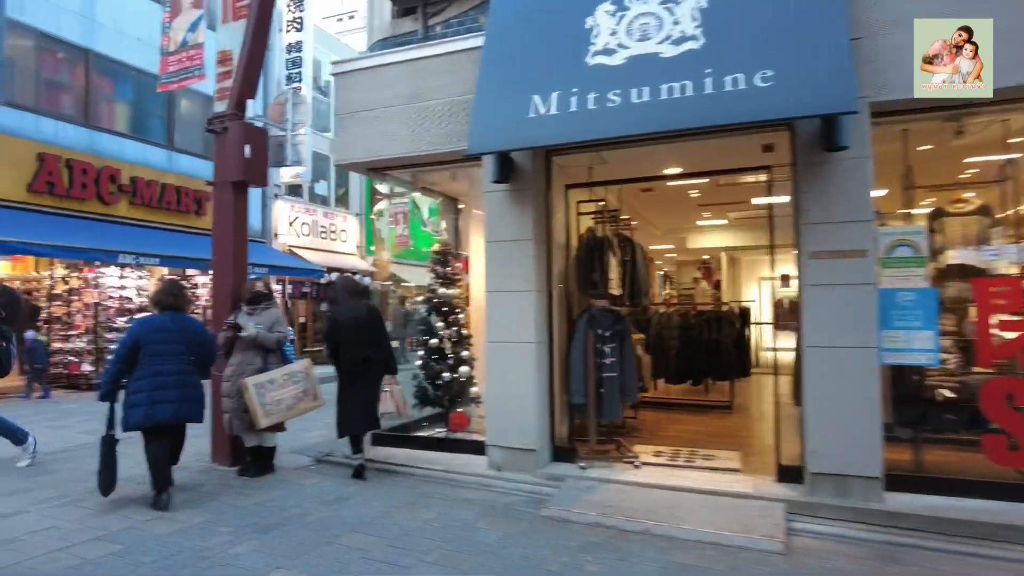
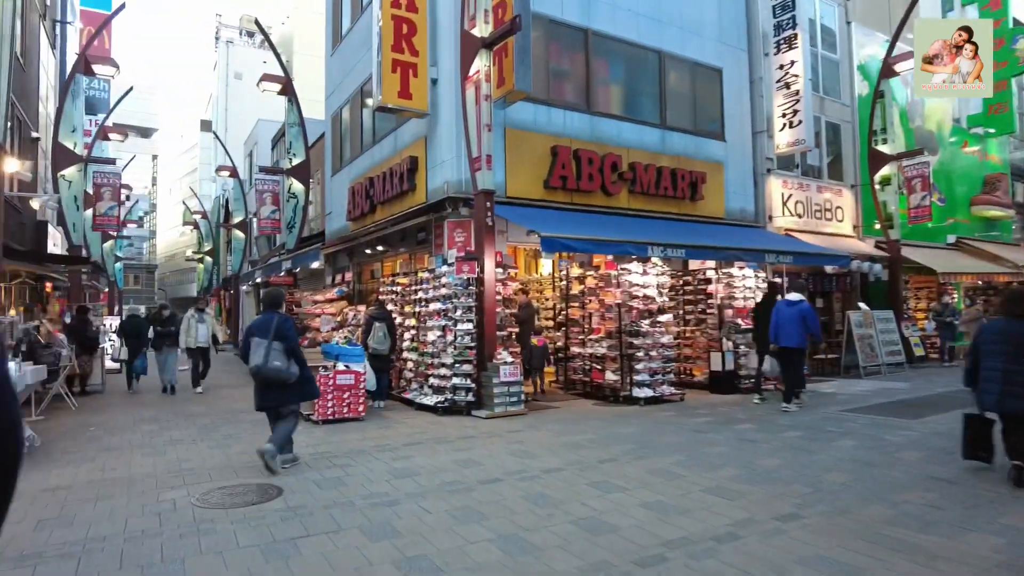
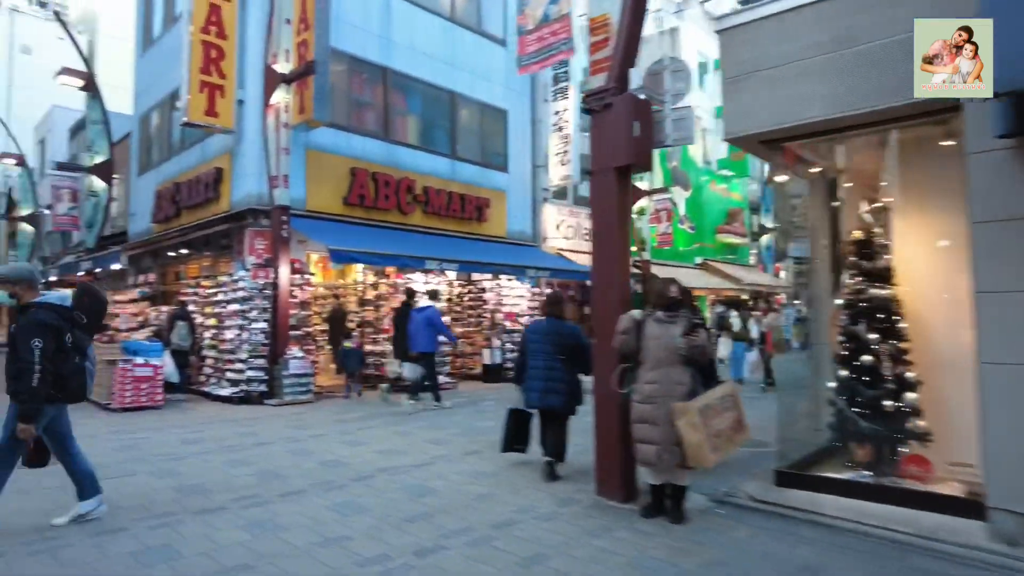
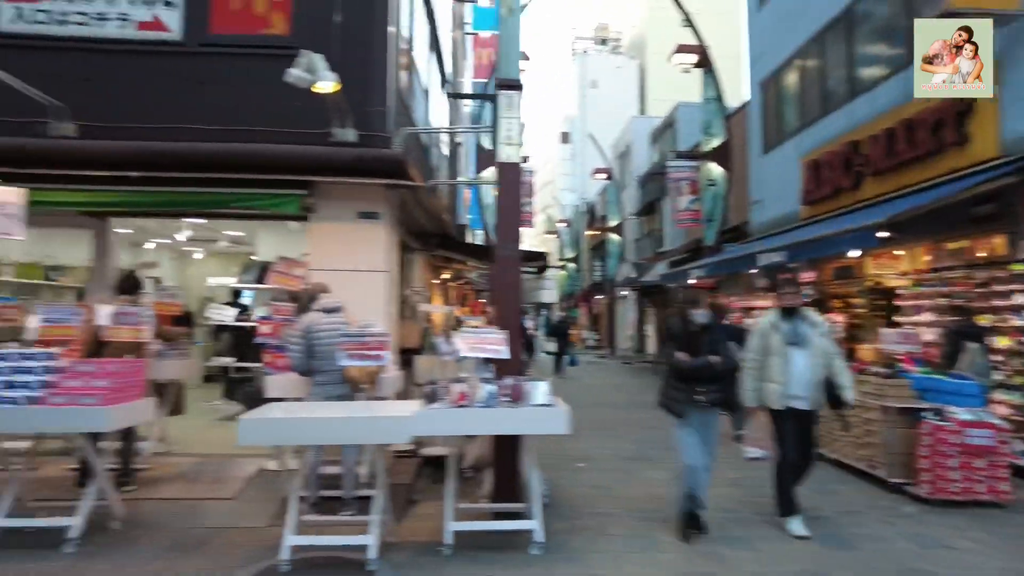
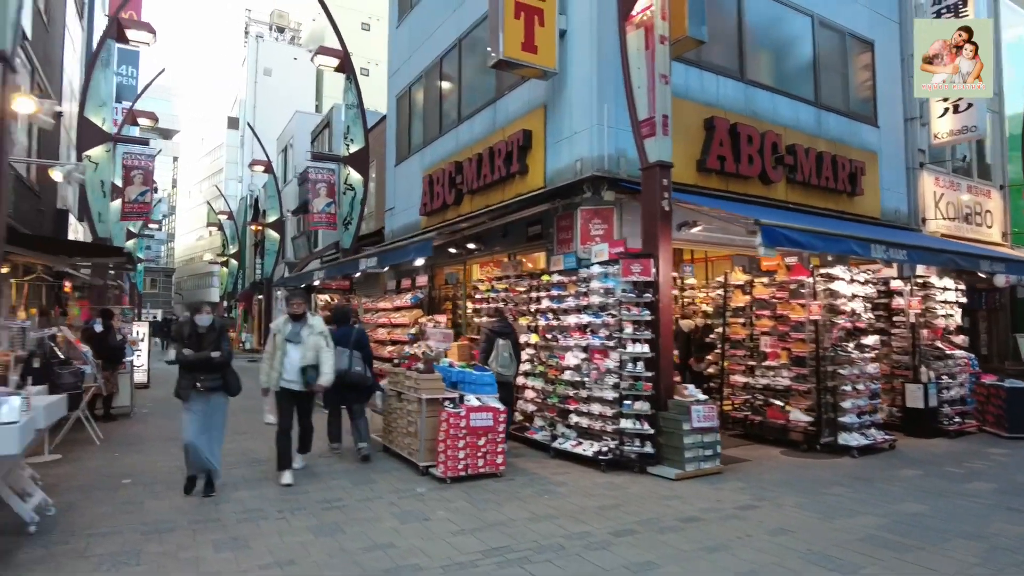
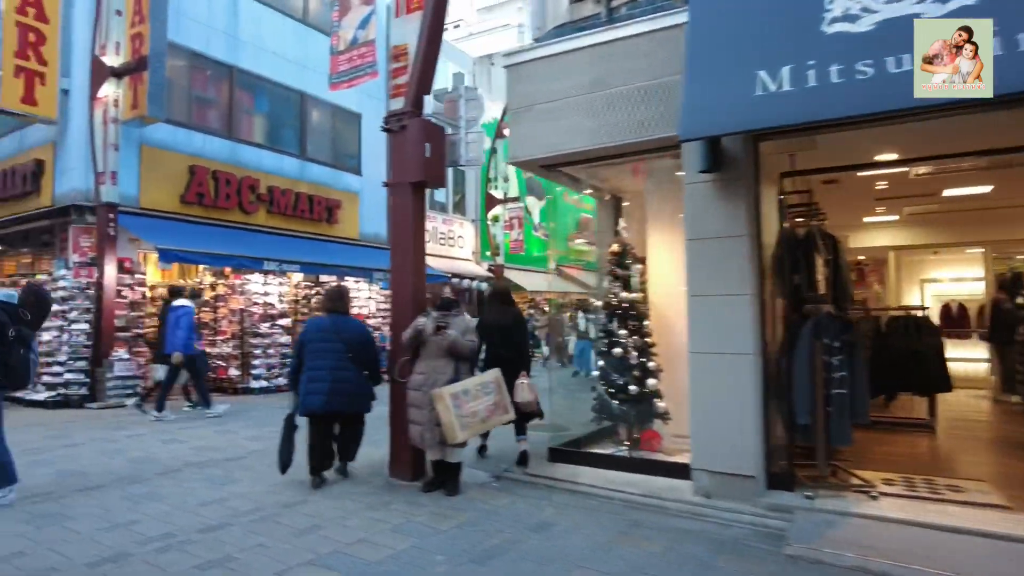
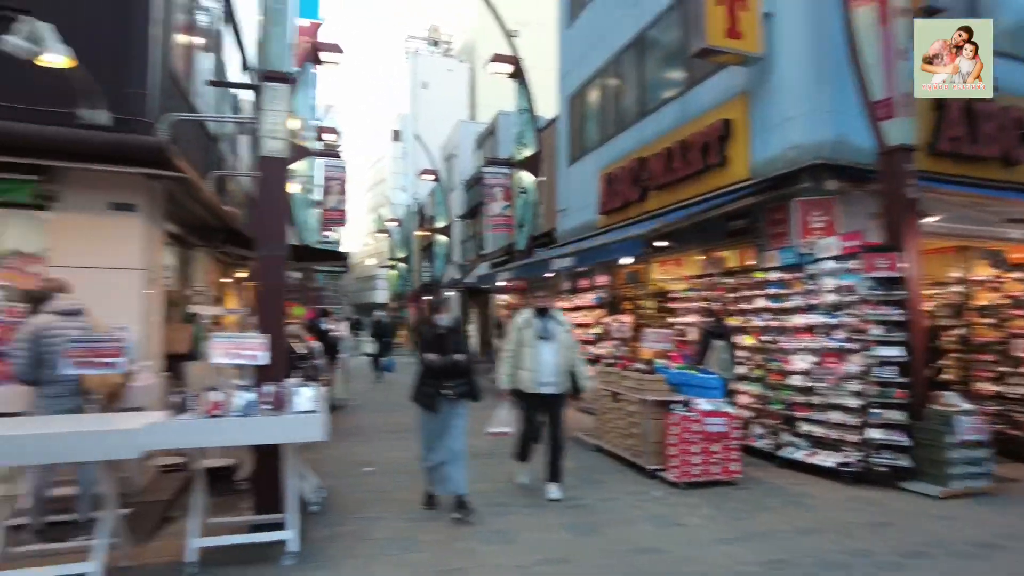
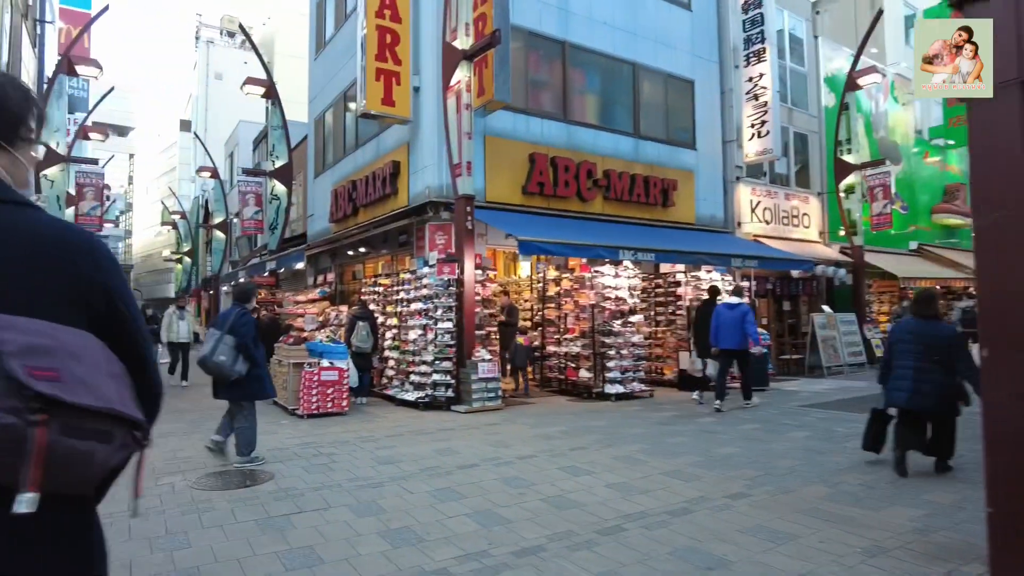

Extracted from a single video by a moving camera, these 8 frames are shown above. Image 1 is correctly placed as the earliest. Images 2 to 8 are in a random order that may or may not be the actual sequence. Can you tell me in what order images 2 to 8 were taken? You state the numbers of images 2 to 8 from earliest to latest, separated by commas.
6, 3, 8, 2, 5, 7, 4
